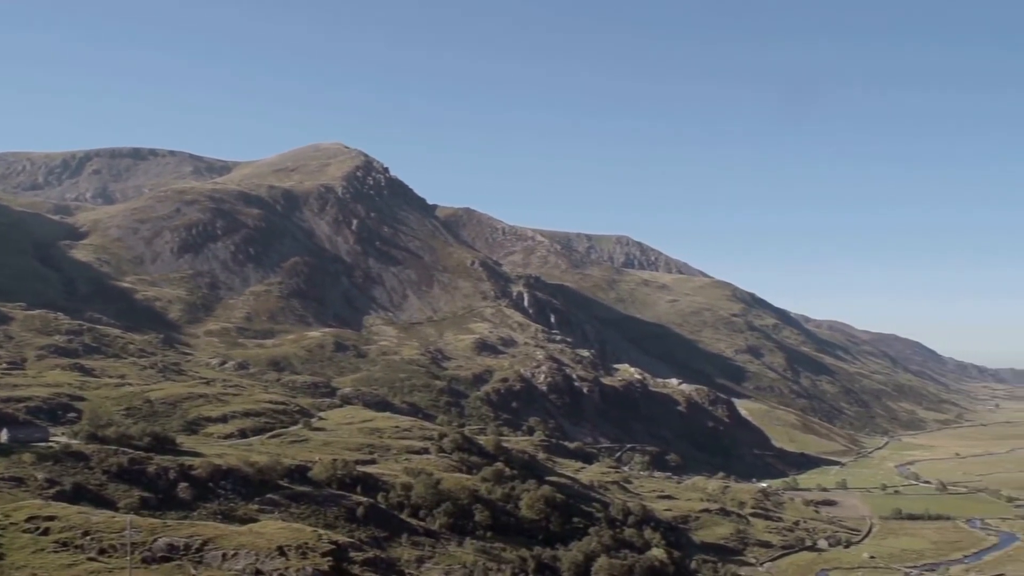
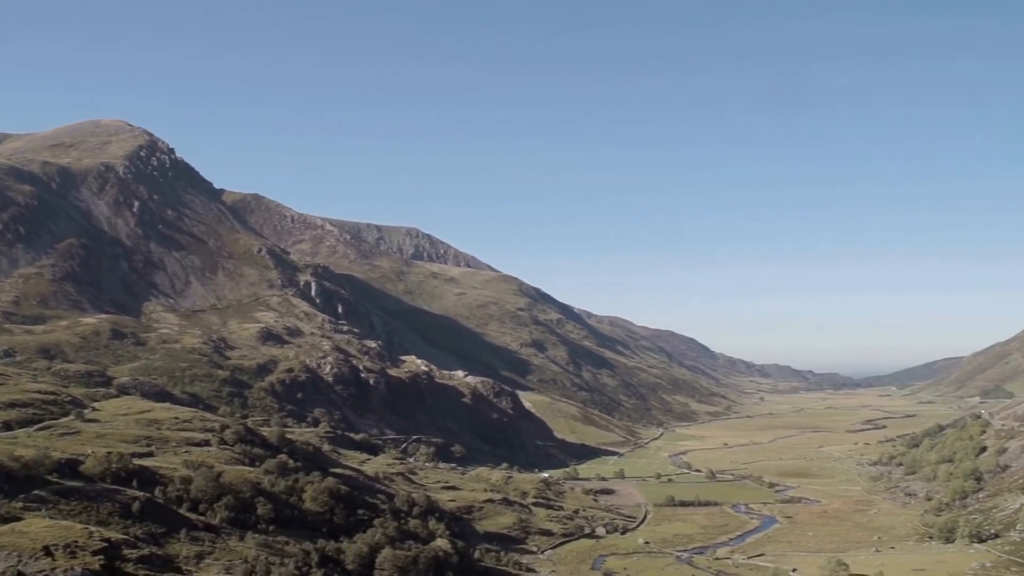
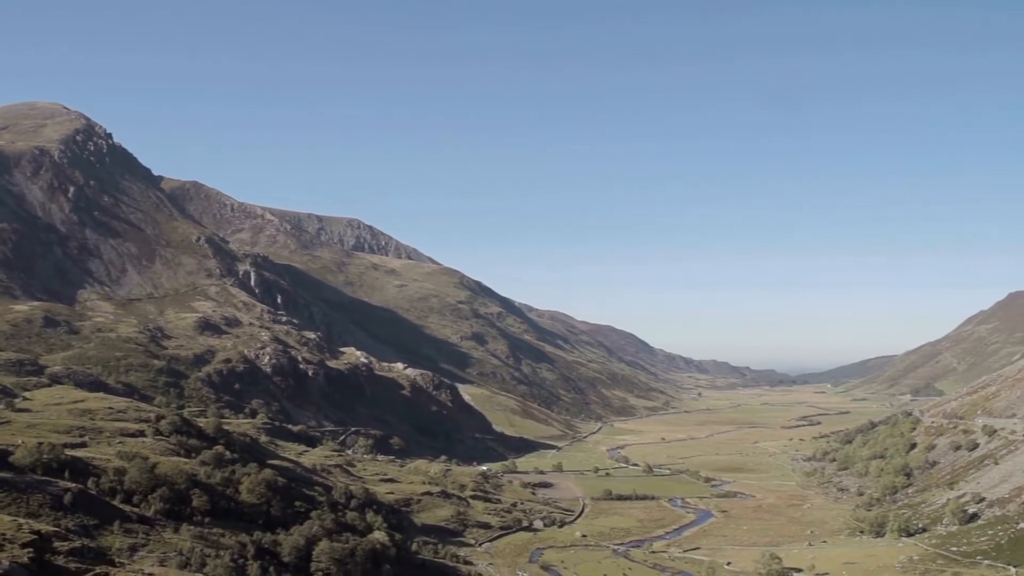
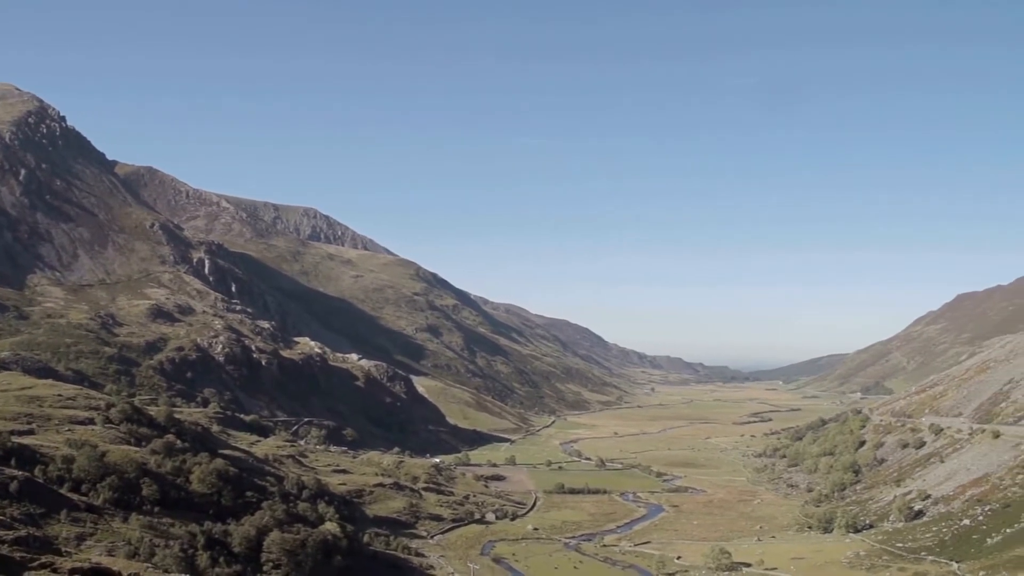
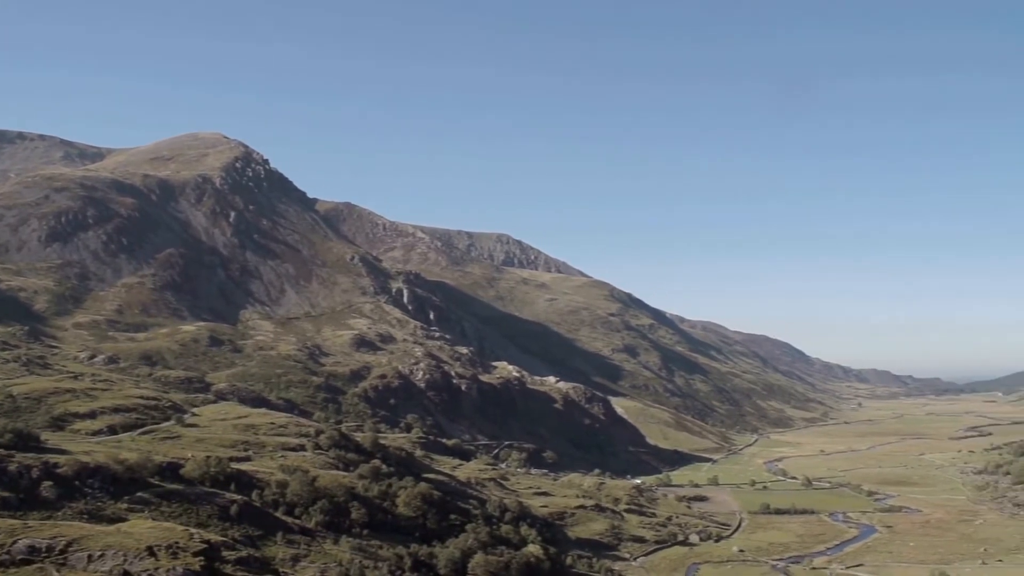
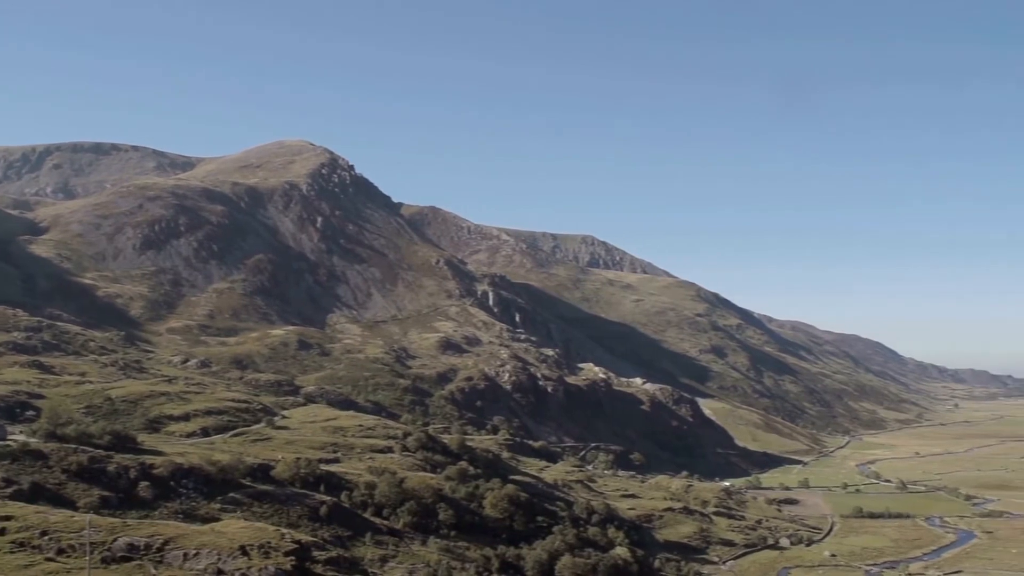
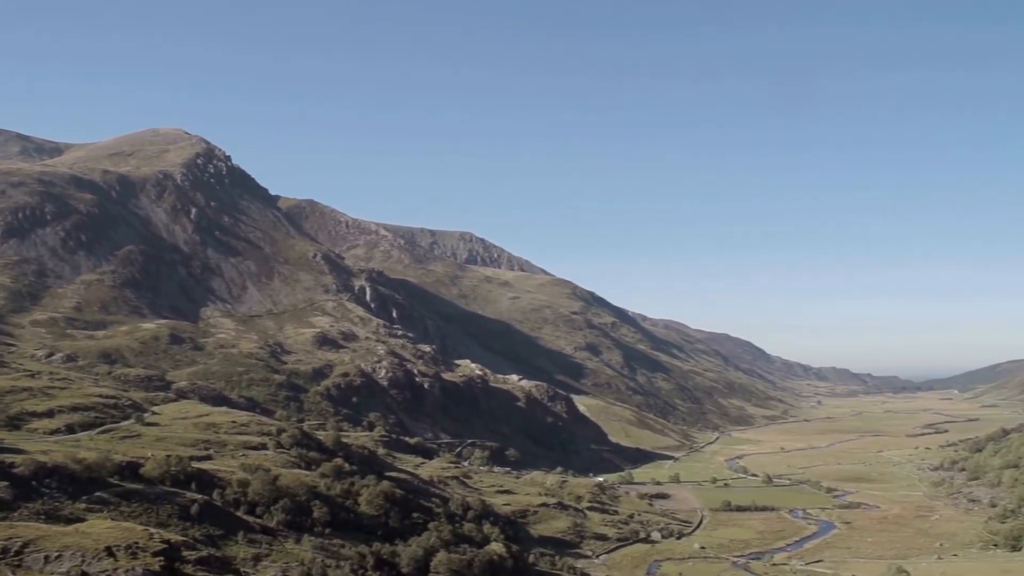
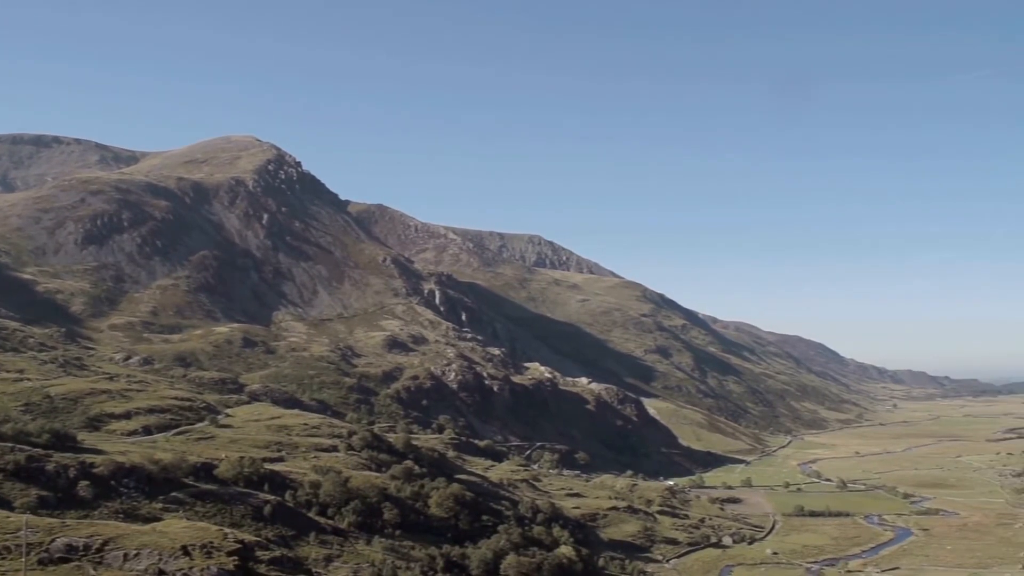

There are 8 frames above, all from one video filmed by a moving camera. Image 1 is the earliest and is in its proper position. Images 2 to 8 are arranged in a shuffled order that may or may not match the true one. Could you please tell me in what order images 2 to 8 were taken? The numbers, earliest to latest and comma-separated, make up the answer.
6, 8, 5, 7, 2, 3, 4
